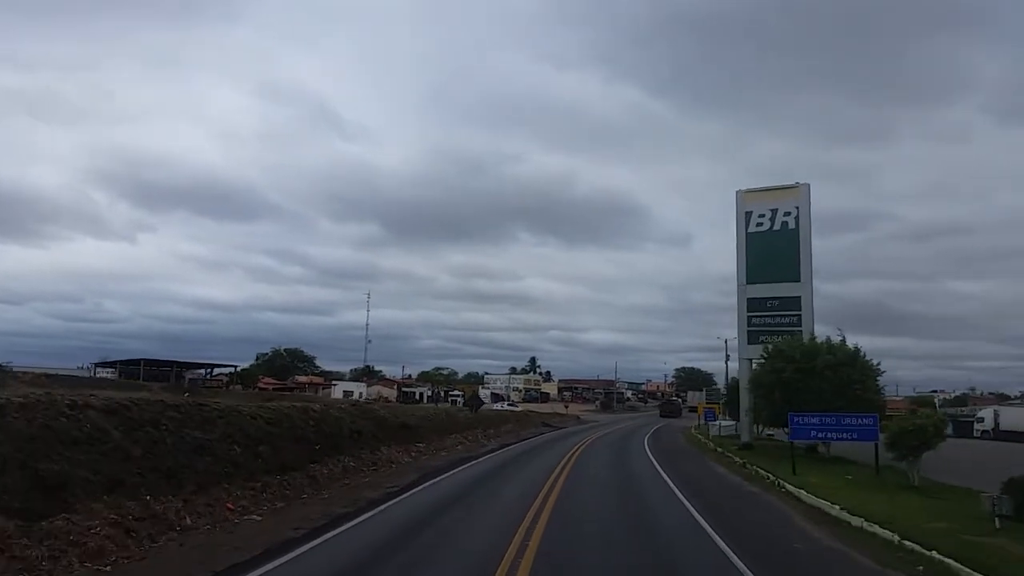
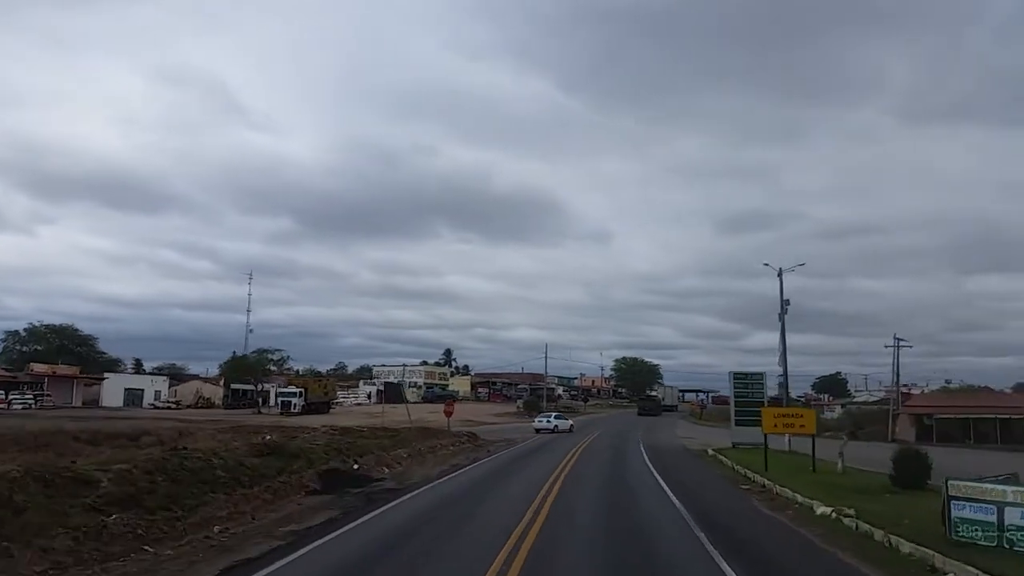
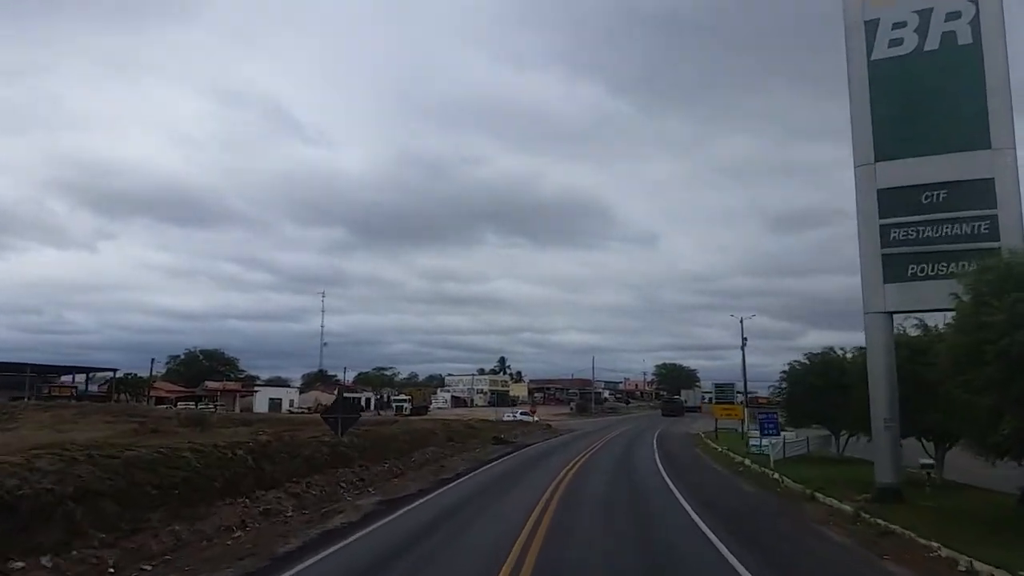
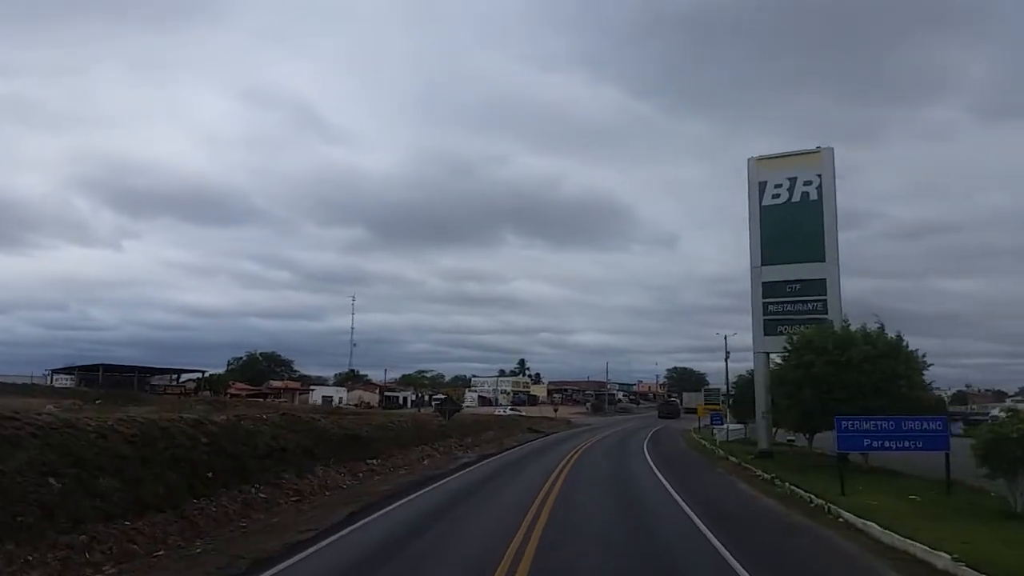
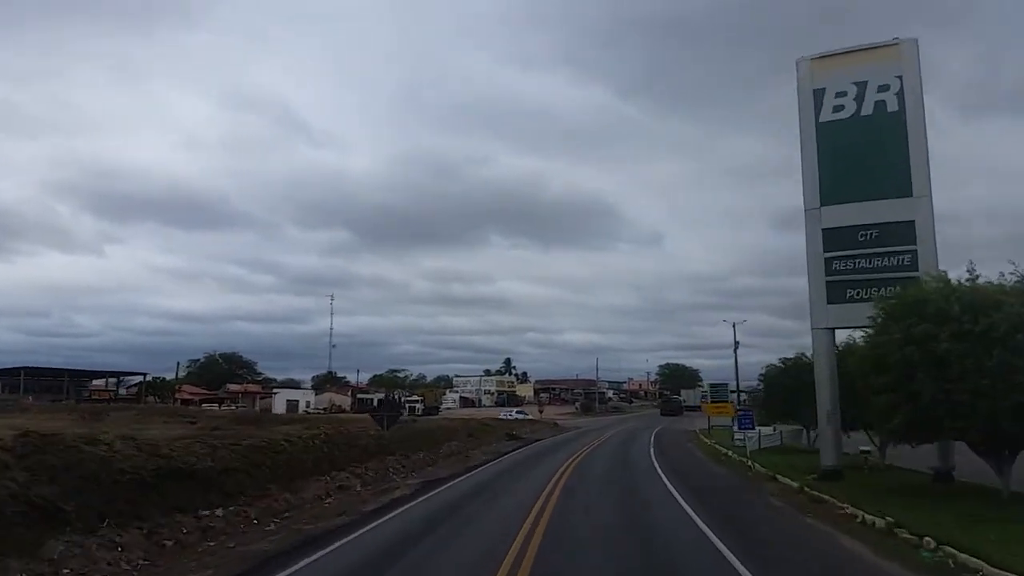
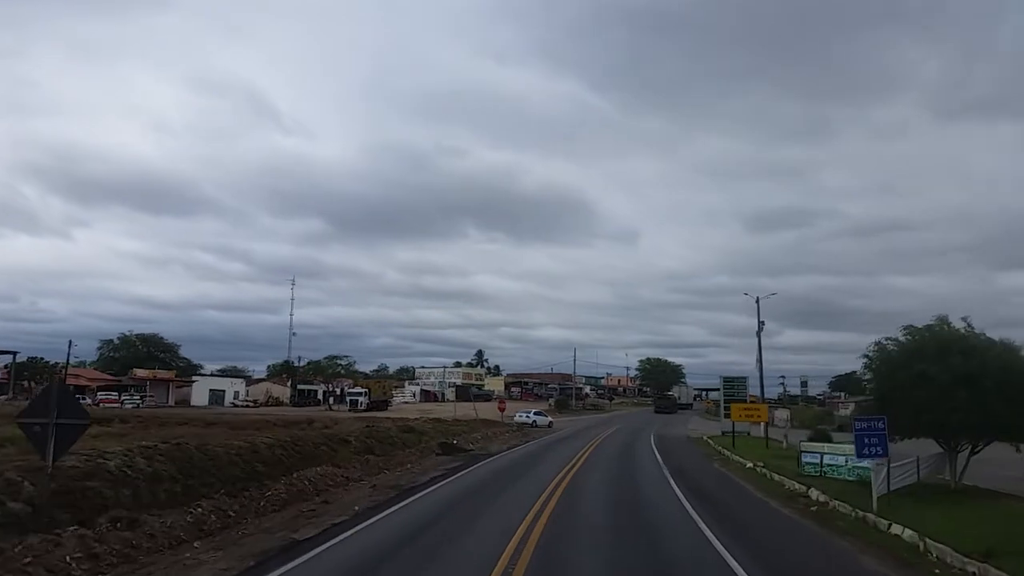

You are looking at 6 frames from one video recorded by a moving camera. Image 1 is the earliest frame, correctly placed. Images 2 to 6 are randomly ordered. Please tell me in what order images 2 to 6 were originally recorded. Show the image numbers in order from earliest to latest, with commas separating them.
4, 5, 3, 6, 2
